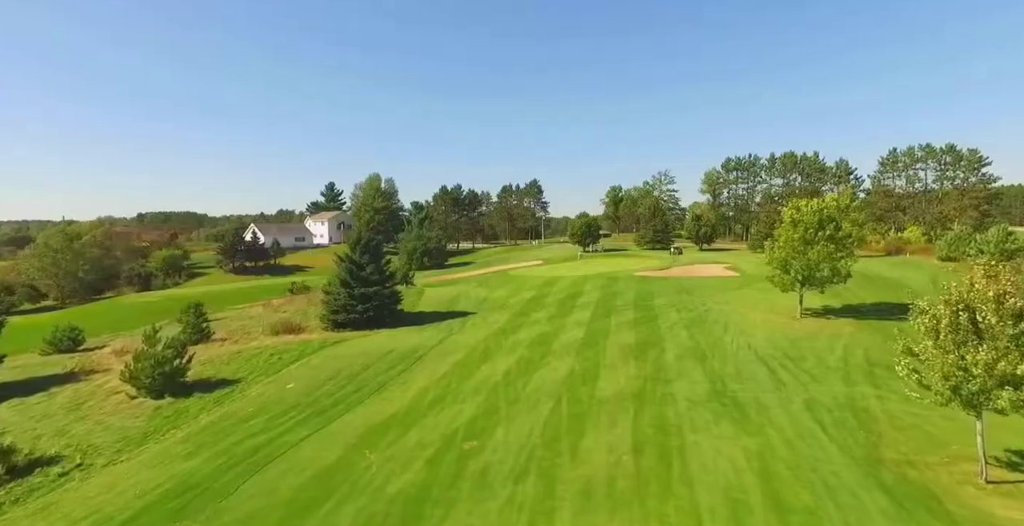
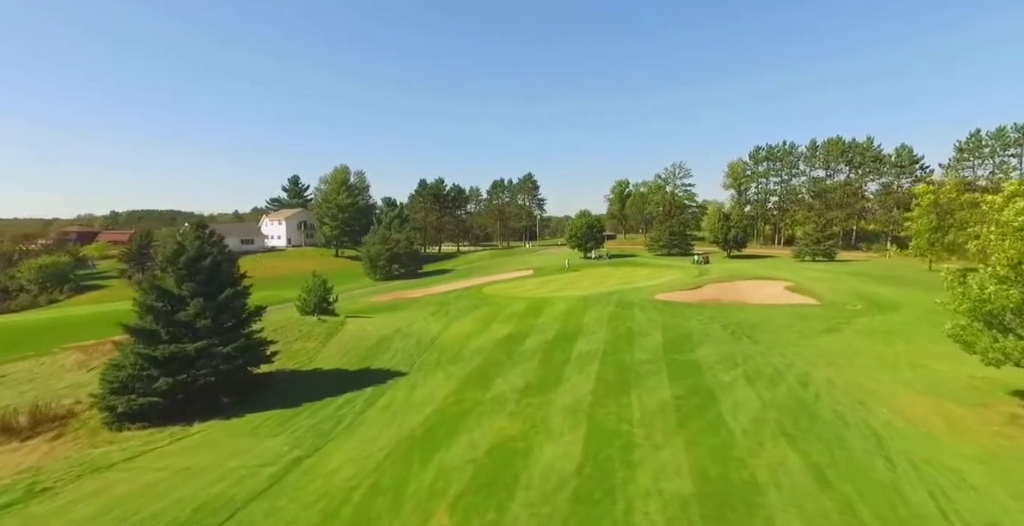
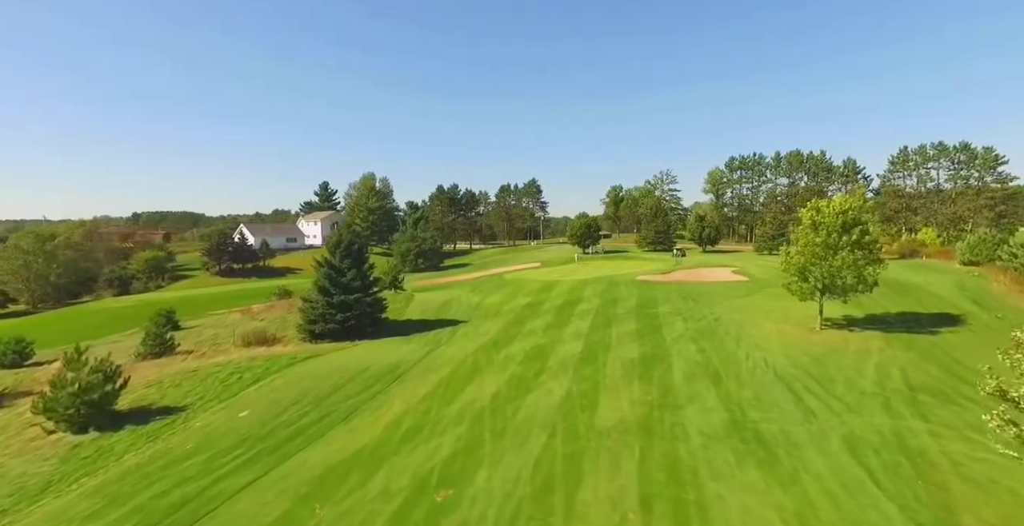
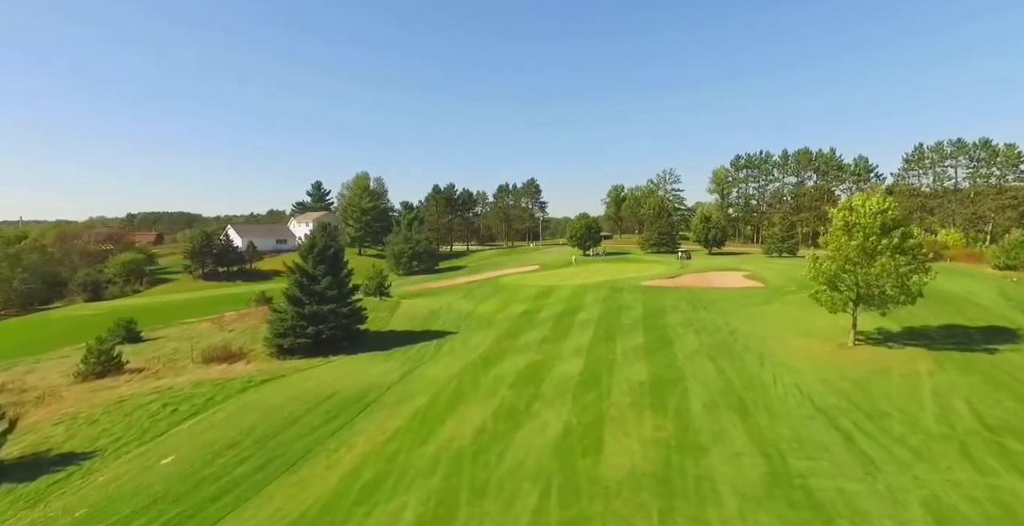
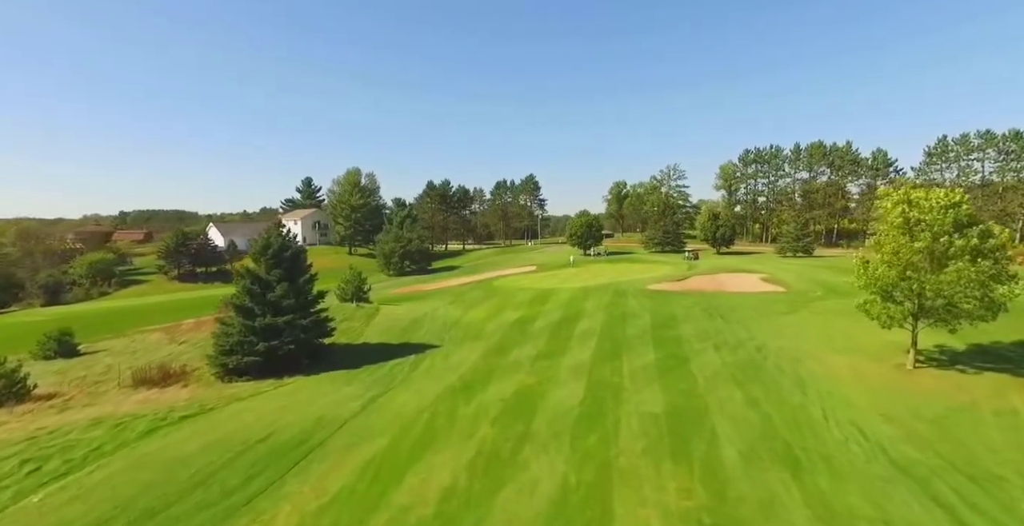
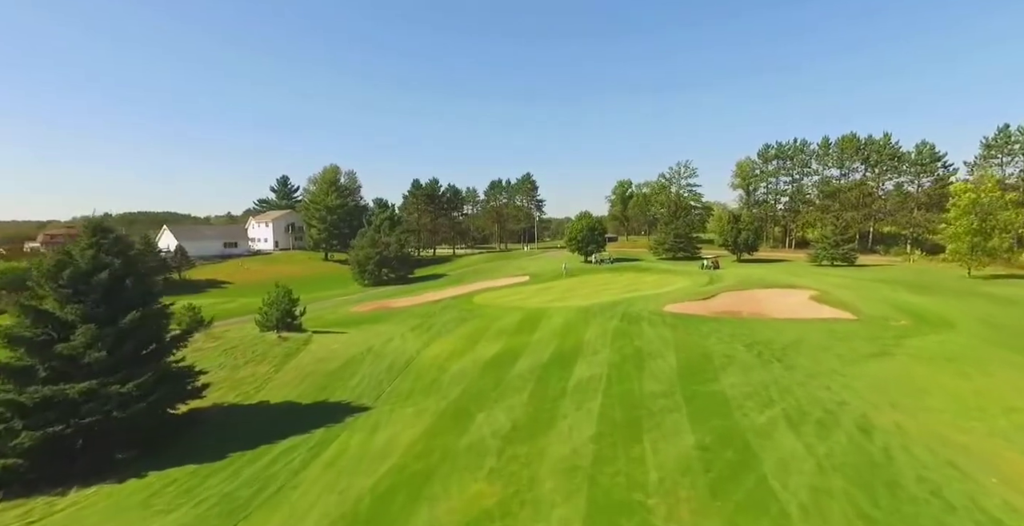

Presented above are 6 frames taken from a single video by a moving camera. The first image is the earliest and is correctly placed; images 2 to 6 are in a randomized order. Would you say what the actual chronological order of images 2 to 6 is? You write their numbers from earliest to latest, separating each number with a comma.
3, 4, 5, 2, 6
